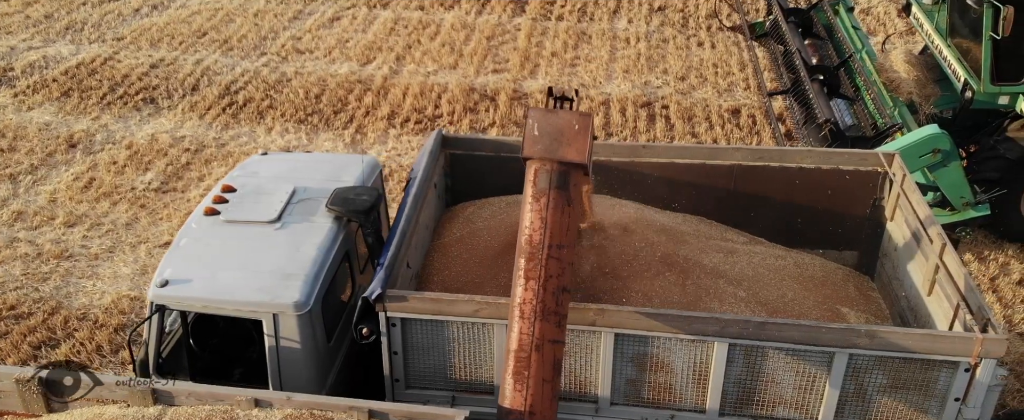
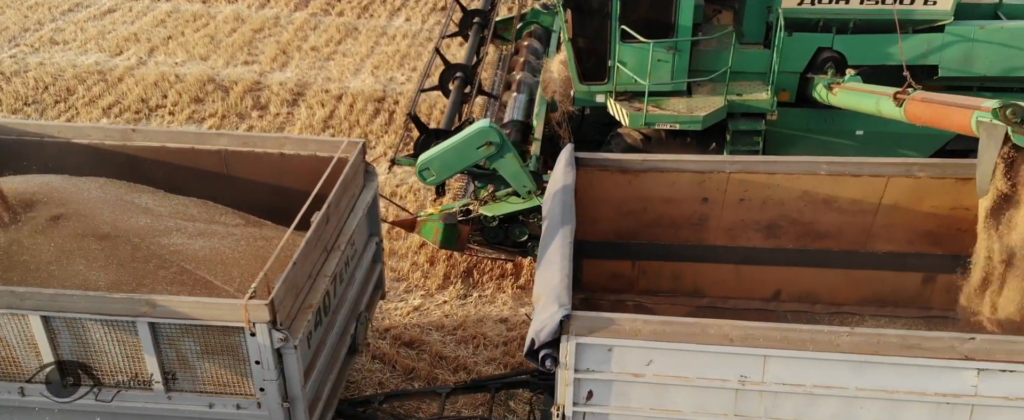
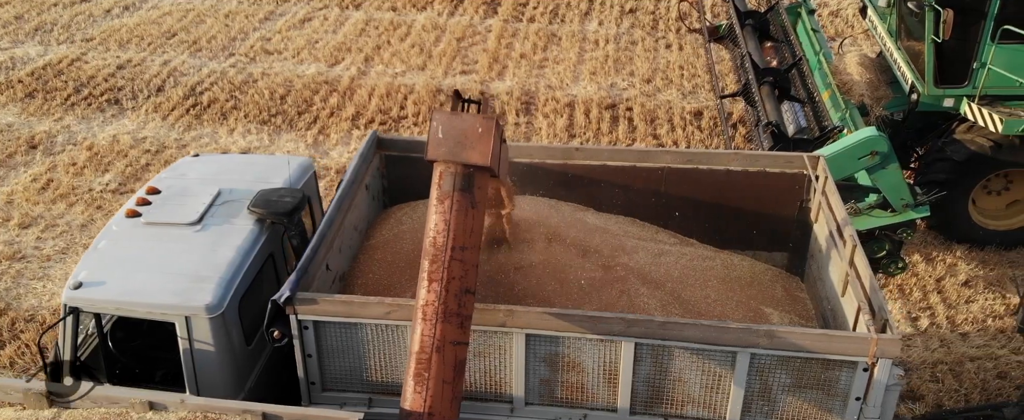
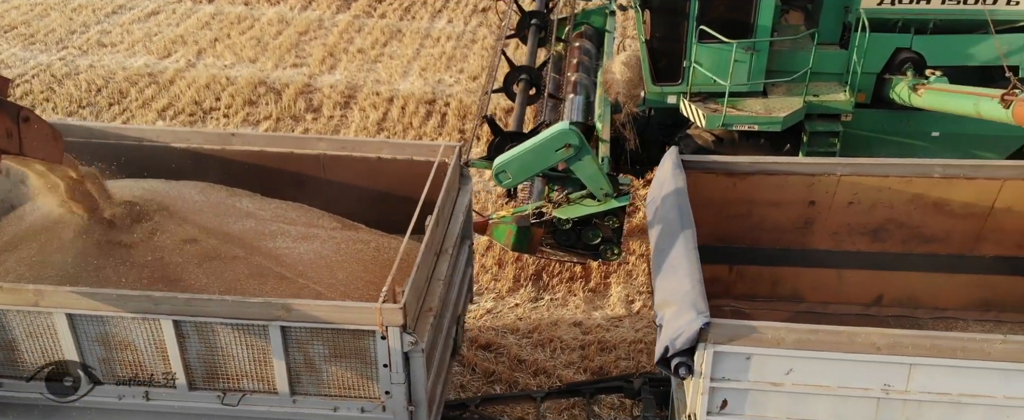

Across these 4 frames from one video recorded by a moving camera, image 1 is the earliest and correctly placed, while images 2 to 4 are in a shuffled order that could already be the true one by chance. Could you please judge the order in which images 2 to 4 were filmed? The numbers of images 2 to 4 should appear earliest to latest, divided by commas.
3, 4, 2
